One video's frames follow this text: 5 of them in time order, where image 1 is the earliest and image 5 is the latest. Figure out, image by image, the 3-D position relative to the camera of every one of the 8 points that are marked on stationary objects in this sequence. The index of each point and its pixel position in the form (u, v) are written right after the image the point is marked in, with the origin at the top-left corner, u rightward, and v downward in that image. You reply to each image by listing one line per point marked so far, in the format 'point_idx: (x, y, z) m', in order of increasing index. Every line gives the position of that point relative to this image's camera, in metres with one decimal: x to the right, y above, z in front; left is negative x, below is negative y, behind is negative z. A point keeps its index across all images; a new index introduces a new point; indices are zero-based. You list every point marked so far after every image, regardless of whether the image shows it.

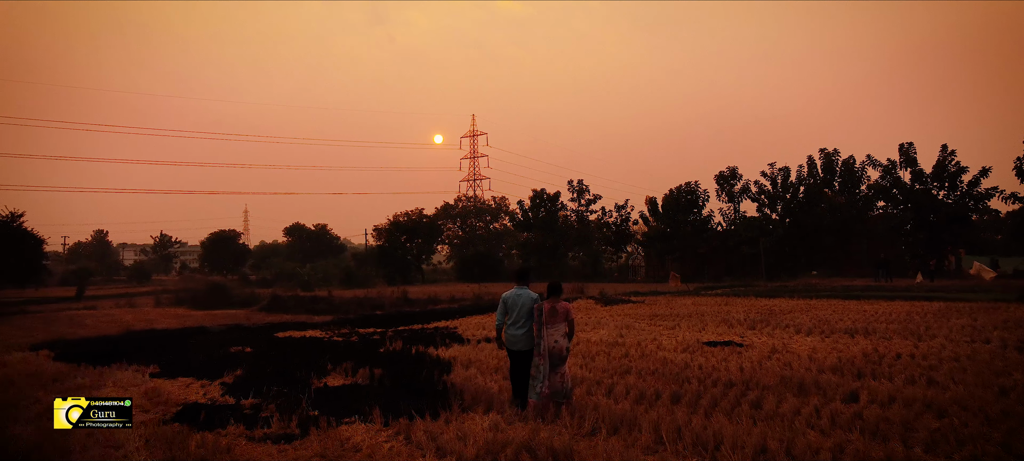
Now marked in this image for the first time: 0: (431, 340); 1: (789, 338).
0: (-1.9, -2.7, +13.9) m
1: (+6.3, -2.5, +13.2) m
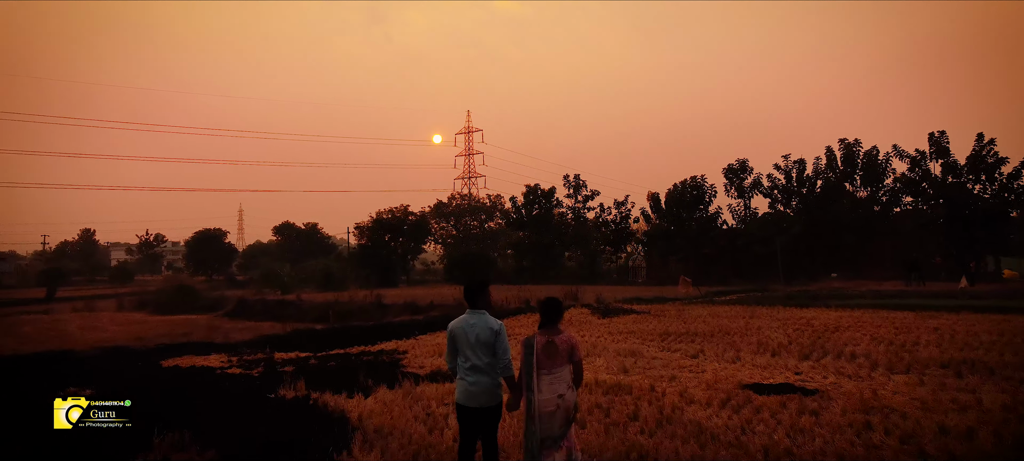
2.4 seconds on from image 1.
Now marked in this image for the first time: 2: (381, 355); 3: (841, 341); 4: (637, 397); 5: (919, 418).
0: (-2.7, -2.5, +9.7) m
1: (+5.6, -2.3, +9.0) m
2: (-2.8, -2.7, +12.7) m
3: (+7.4, -2.5, +13.1) m
4: (+1.8, -2.4, +8.2) m
5: (+4.8, -2.2, +6.9) m
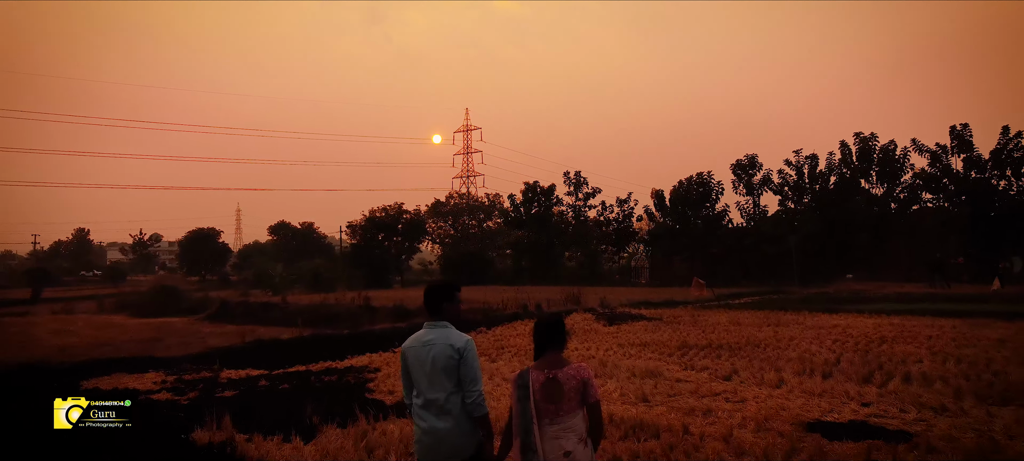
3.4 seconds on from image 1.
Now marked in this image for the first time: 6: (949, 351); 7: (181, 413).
0: (-2.8, -2.4, +7.6) m
1: (+5.5, -2.2, +6.9) m
2: (-3.0, -2.6, +10.6) m
3: (+7.2, -2.4, +11.0) m
4: (+1.6, -2.2, +6.1) m
5: (+4.7, -2.1, +4.8) m
6: (+8.6, -2.4, +11.5) m
7: (-4.8, -2.6, +8.5) m
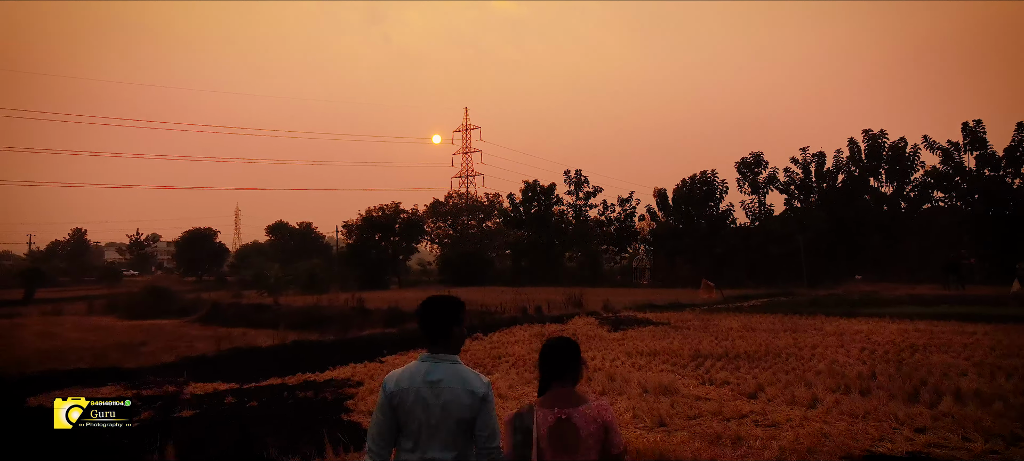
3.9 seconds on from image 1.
0: (-2.8, -2.4, +6.5) m
1: (+5.5, -2.2, +5.9) m
2: (-3.0, -2.6, +9.5) m
3: (+7.2, -2.4, +9.9) m
4: (+1.6, -2.2, +5.0) m
5: (+4.6, -2.1, +3.7) m
6: (+8.6, -2.3, +10.4) m
7: (-4.9, -2.6, +7.4) m
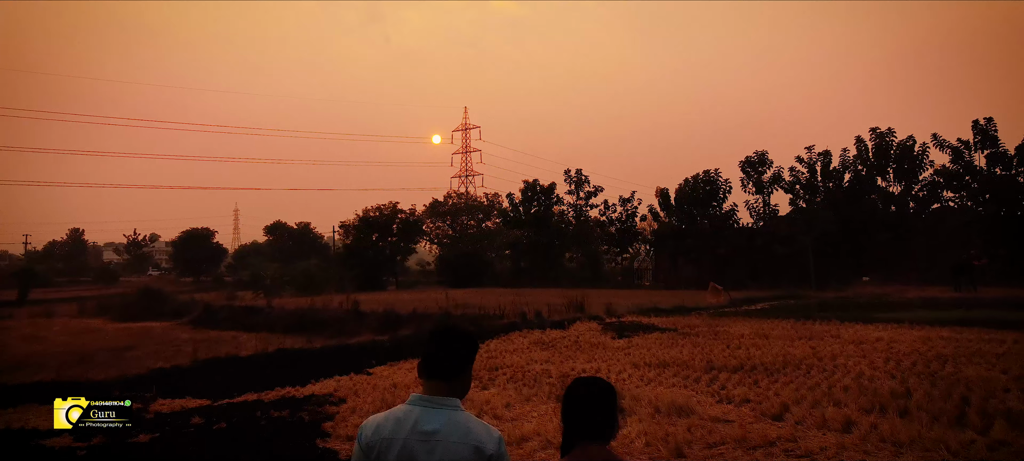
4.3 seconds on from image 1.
0: (-2.9, -2.4, +5.7) m
1: (+5.4, -2.2, +5.0) m
2: (-3.0, -2.6, +8.6) m
3: (+7.1, -2.4, +9.0) m
4: (+1.5, -2.2, +4.1) m
5: (+4.6, -2.1, +2.8) m
6: (+8.5, -2.4, +9.5) m
7: (-4.9, -2.6, +6.5) m
